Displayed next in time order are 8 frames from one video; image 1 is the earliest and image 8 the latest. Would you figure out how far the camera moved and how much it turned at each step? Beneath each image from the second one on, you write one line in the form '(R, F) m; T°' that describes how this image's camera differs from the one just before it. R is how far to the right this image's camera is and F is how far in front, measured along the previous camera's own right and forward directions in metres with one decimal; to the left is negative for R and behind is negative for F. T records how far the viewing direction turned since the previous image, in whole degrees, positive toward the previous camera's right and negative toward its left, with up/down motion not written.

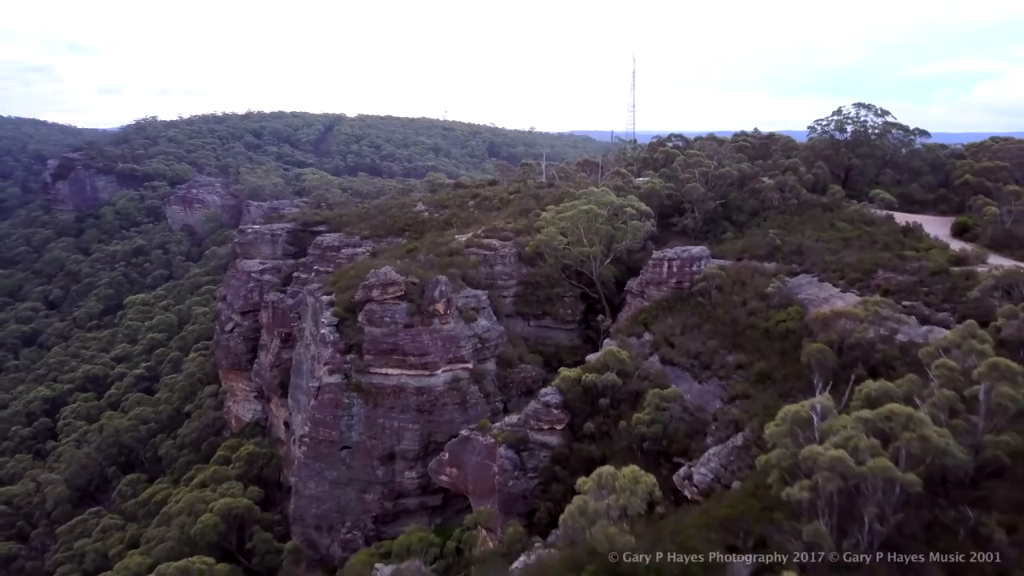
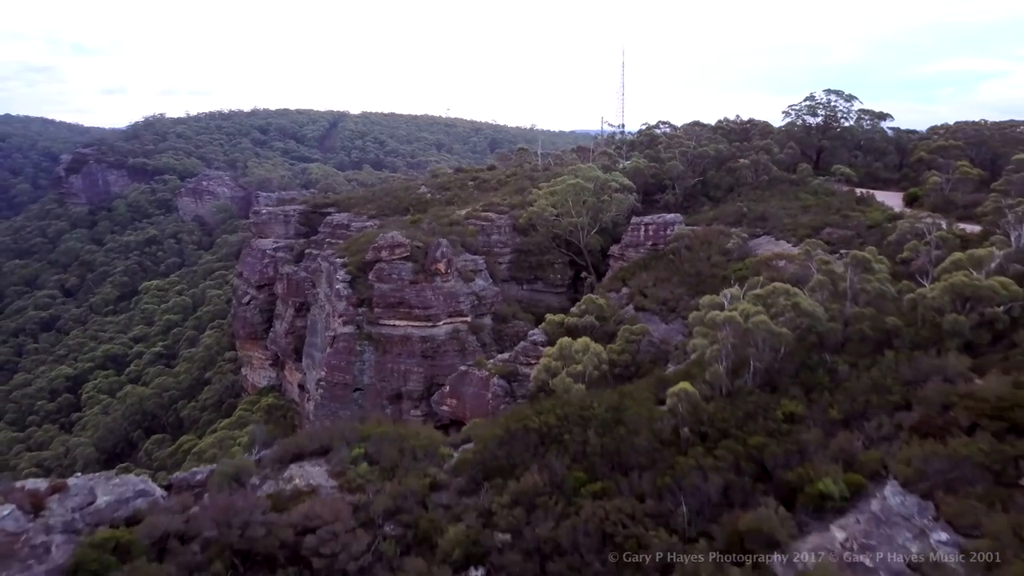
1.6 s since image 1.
(+0.4, -3.5) m; 0°
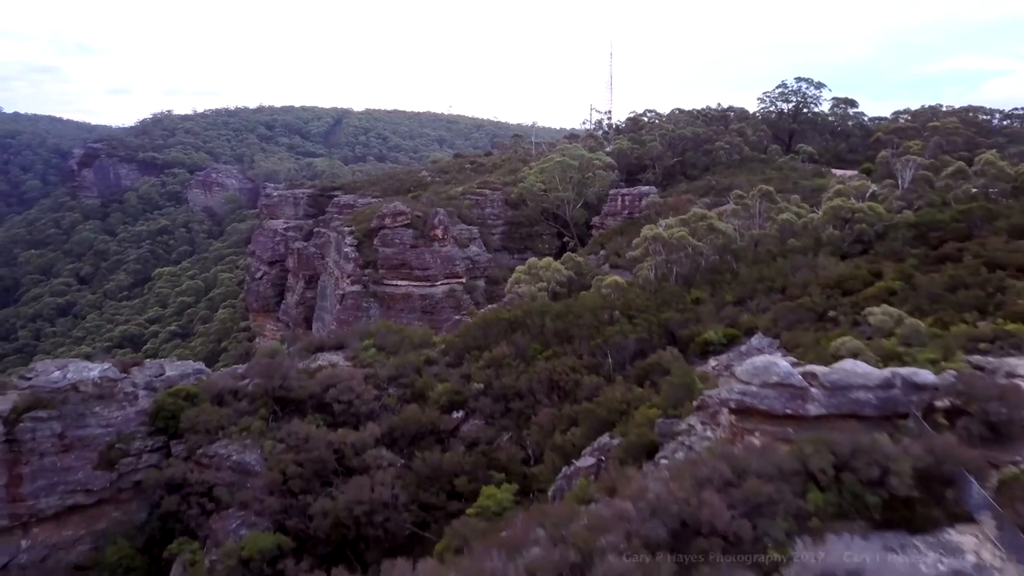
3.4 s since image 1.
(+0.5, -3.6) m; 0°
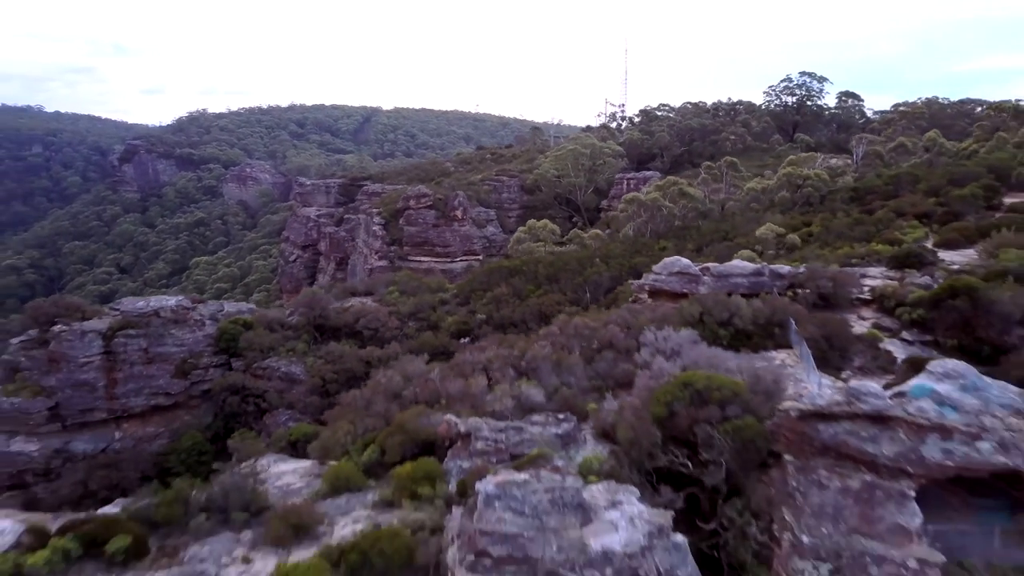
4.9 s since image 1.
(+0.6, -3.1) m; -2°
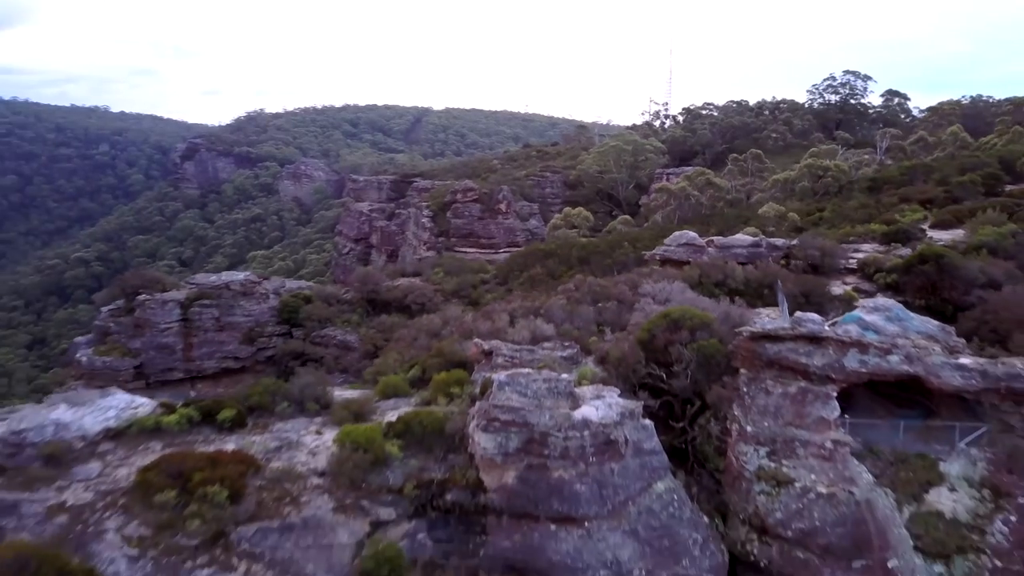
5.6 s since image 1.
(+0.3, -1.6) m; -3°
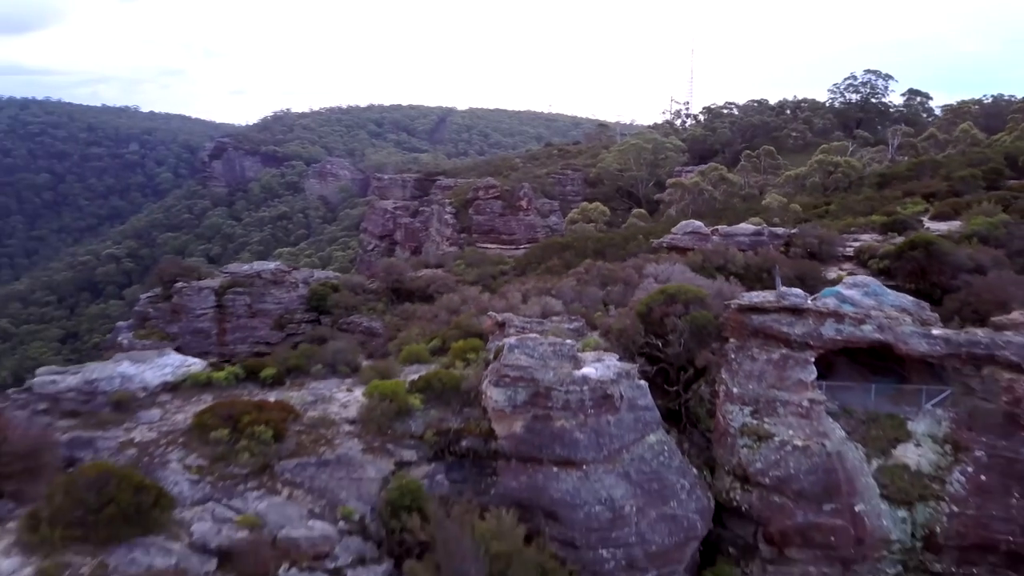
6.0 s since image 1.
(+0.1, -0.8) m; -2°
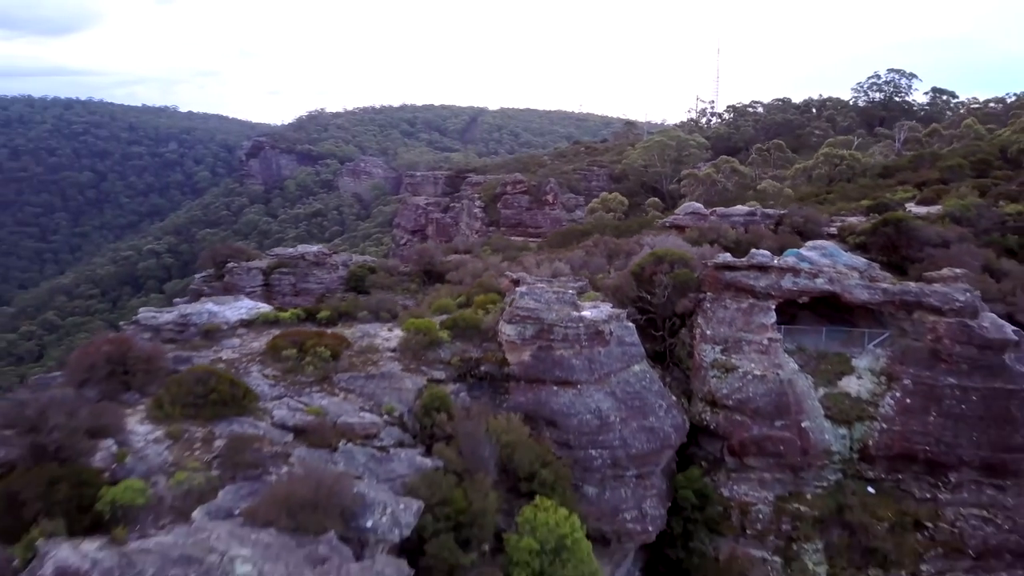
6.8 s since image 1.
(+0.2, -1.6) m; -2°
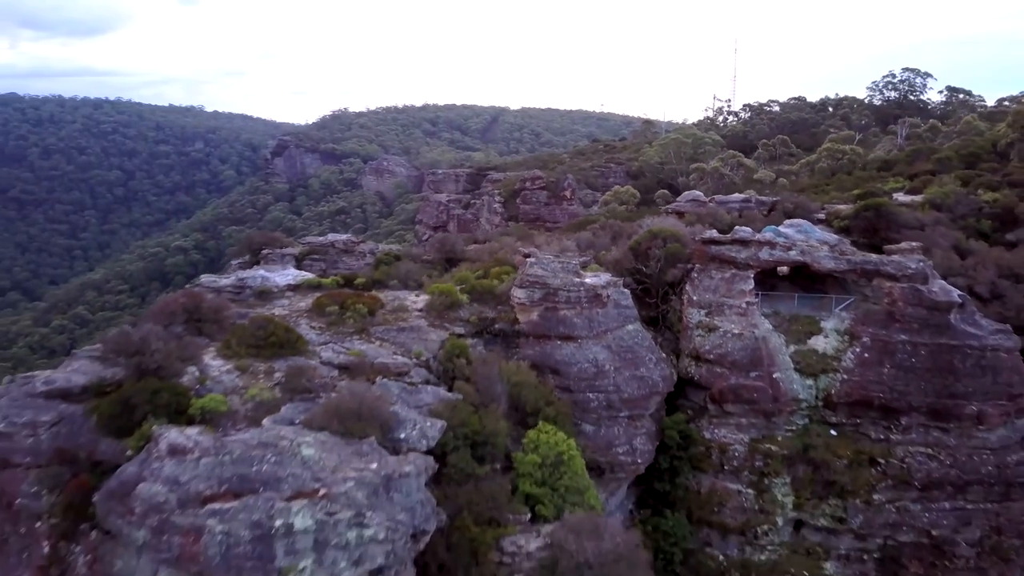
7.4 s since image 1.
(+0.1, -1.3) m; -1°
